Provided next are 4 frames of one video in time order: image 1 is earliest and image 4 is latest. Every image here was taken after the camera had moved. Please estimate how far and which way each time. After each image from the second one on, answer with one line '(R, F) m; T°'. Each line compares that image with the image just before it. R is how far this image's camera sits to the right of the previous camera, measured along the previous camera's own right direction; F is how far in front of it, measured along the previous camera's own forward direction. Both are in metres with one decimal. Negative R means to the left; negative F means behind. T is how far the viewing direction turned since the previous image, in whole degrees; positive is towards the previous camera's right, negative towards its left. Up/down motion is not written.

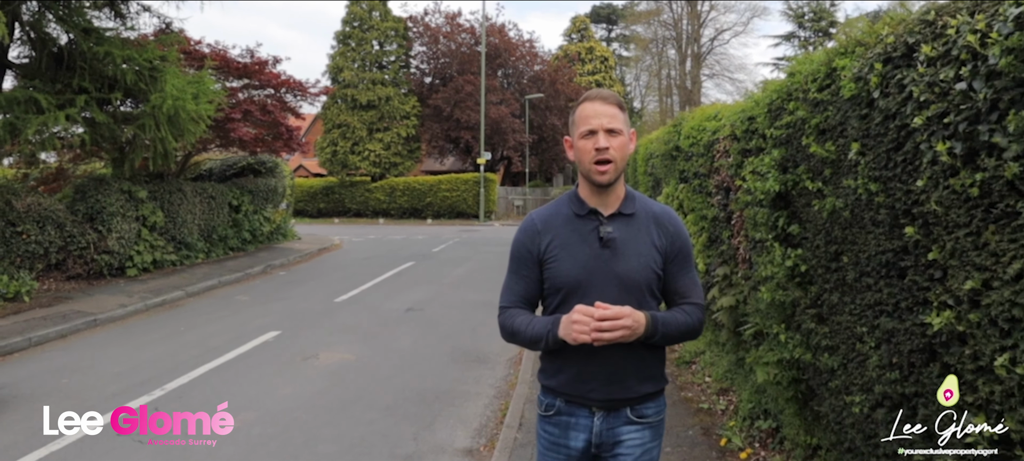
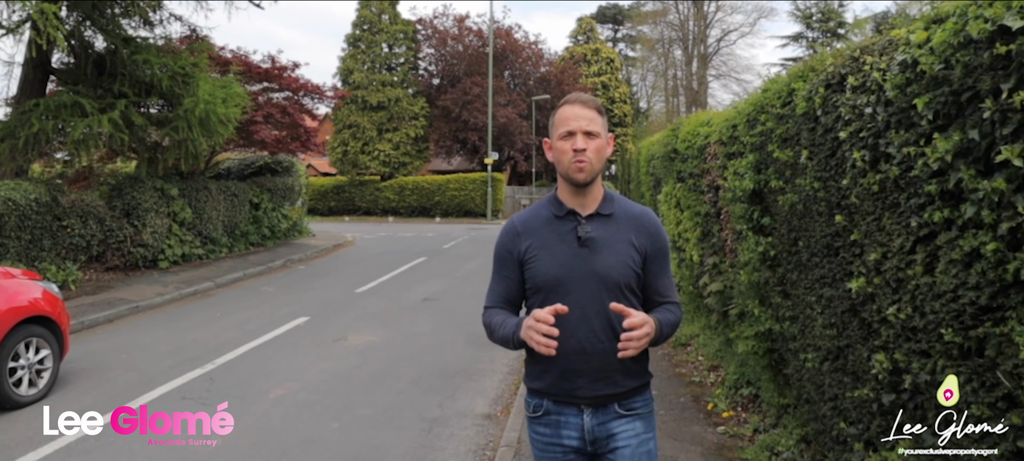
(-0.1, -0.6) m; 0°
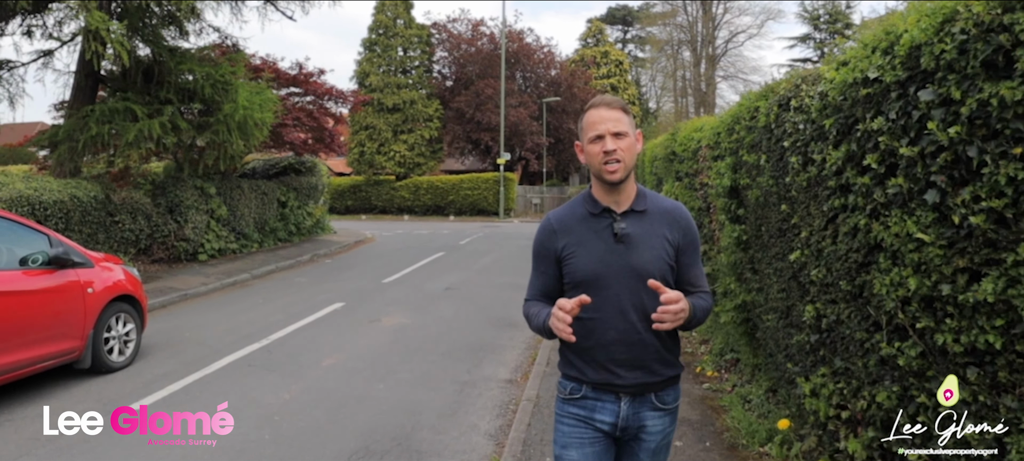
(-0.1, -0.9) m; -1°
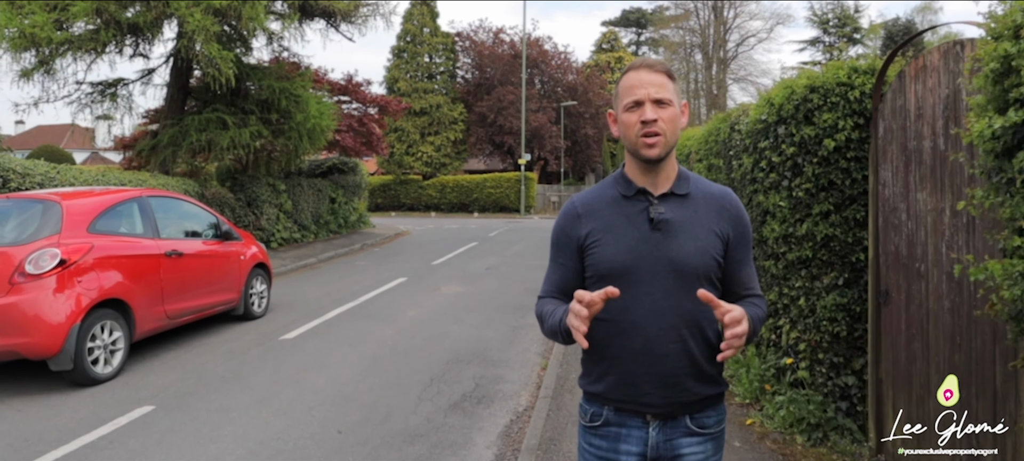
(-0.3, -2.0) m; -1°
